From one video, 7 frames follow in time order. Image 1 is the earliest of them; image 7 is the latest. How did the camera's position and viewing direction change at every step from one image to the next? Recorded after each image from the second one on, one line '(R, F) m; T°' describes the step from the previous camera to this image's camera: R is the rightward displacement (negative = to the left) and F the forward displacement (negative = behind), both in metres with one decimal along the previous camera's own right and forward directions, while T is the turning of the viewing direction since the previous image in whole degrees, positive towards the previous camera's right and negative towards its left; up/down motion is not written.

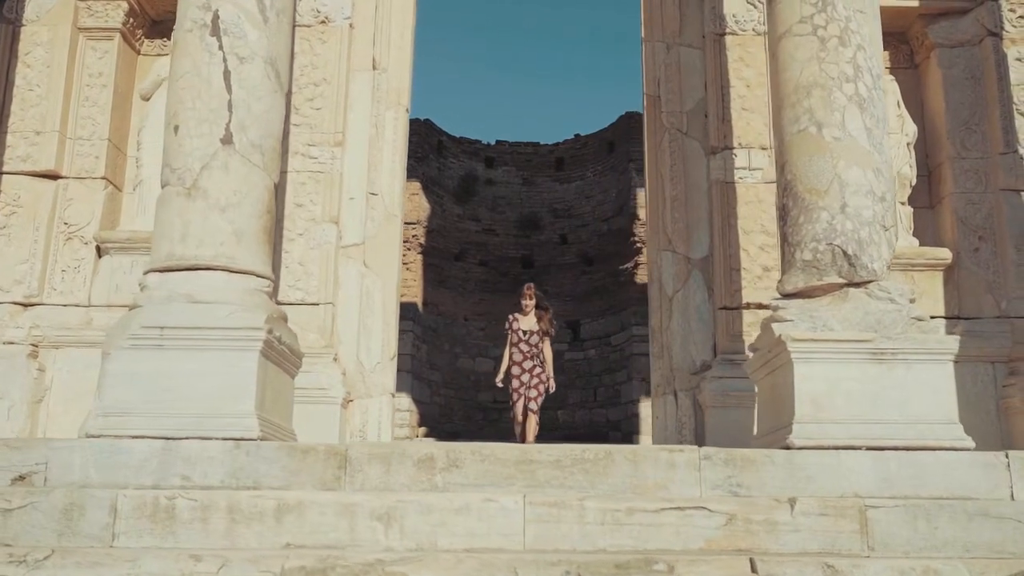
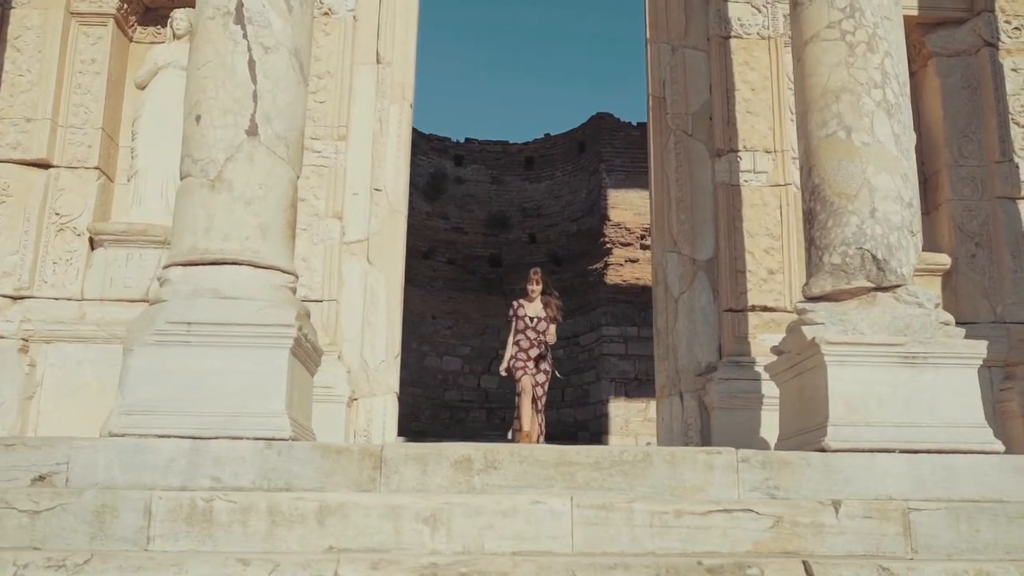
(-0.5, +0.1) m; +3°
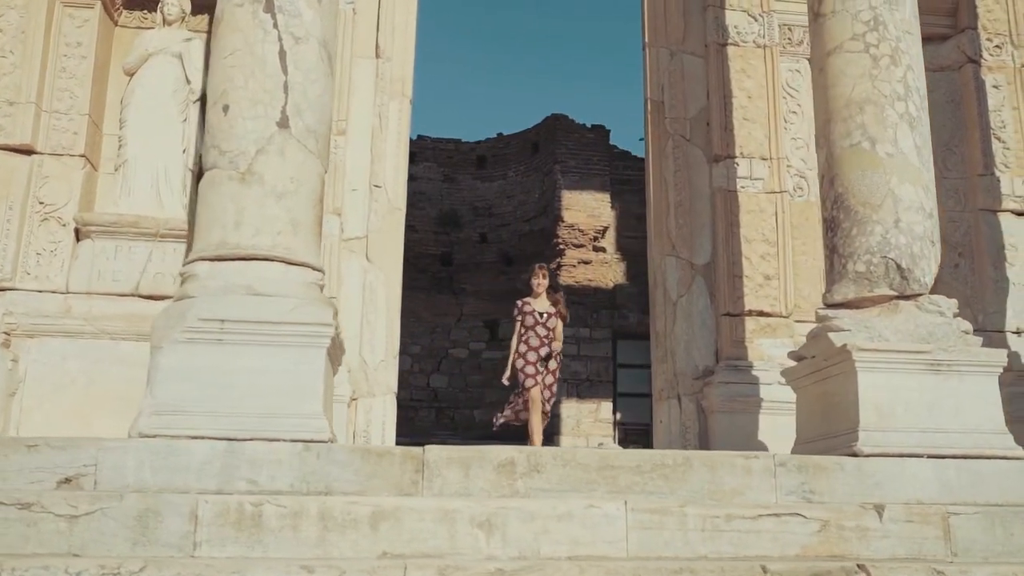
(-0.6, +0.1) m; +5°
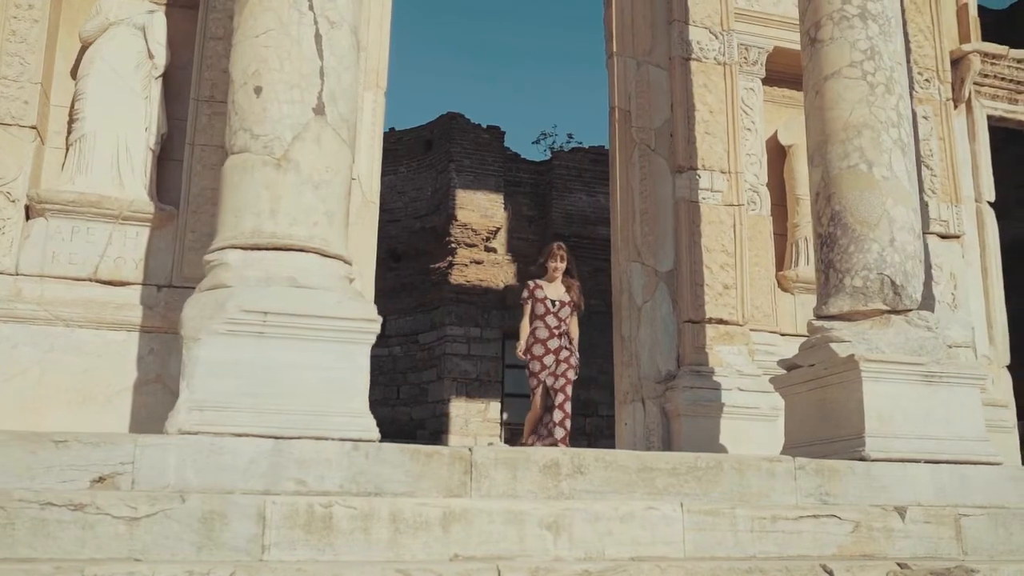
(-1.0, +0.1) m; +10°
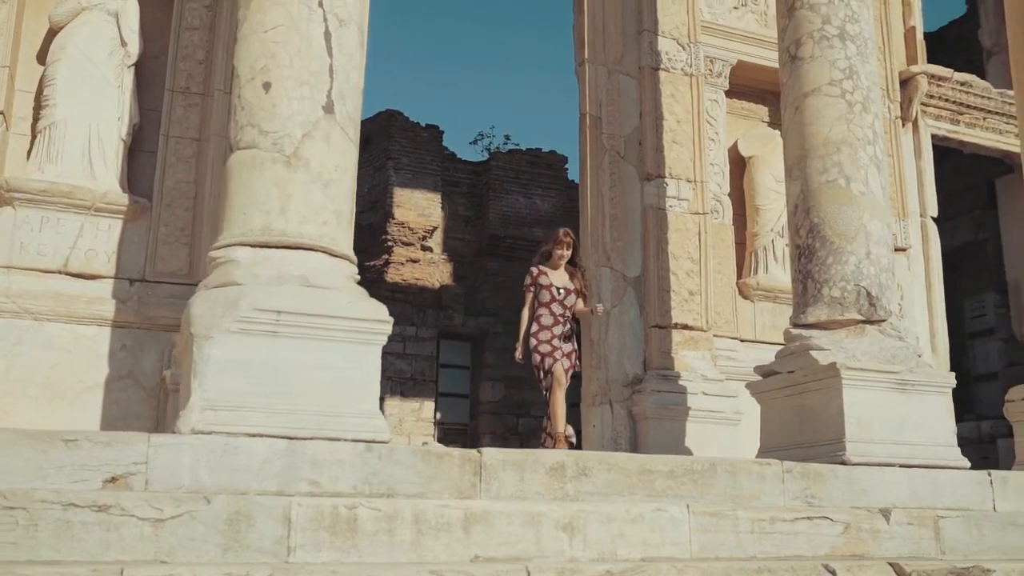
(-0.5, 0.0) m; +5°
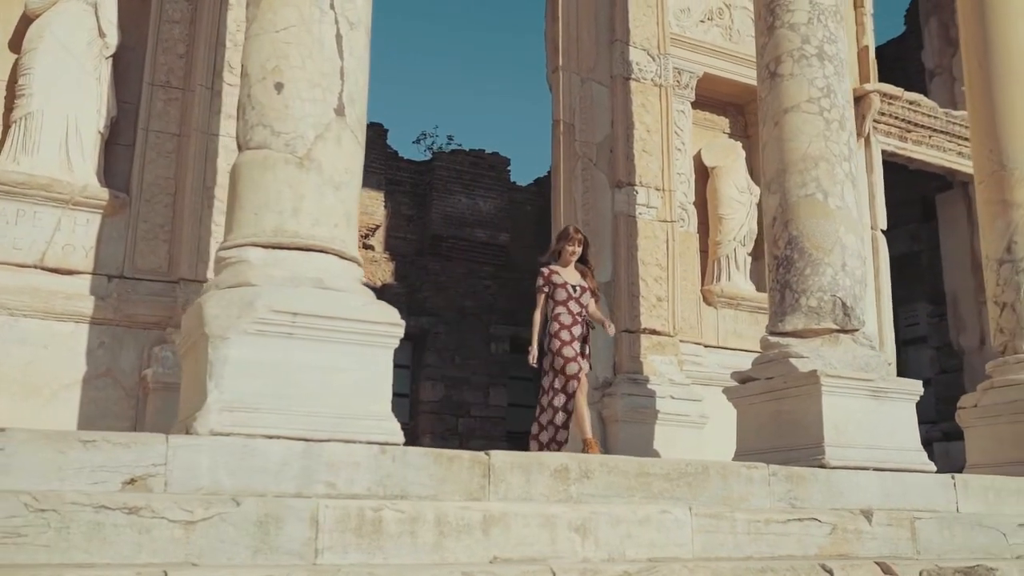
(-0.5, -0.1) m; +5°
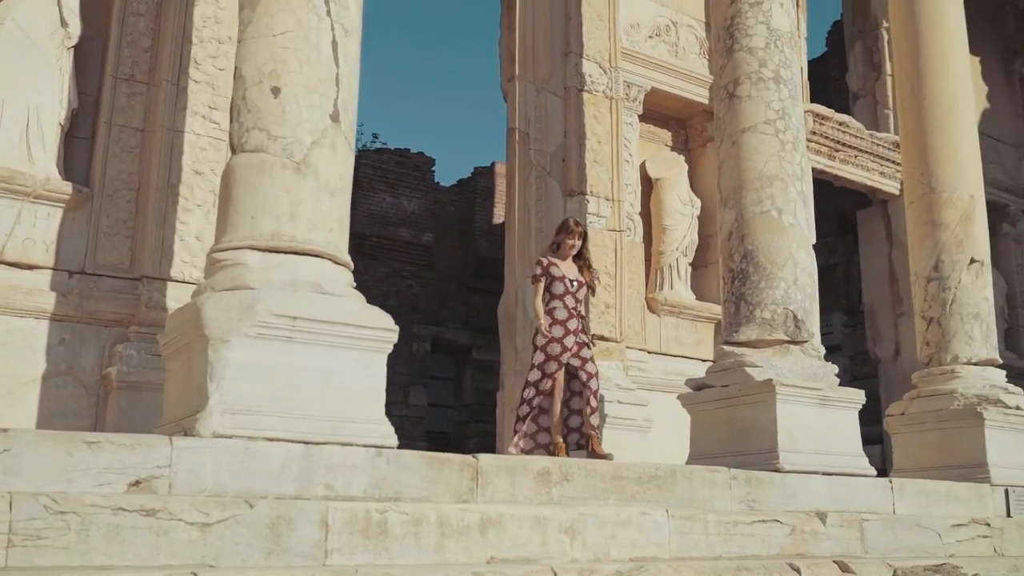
(-0.5, -0.1) m; +6°
